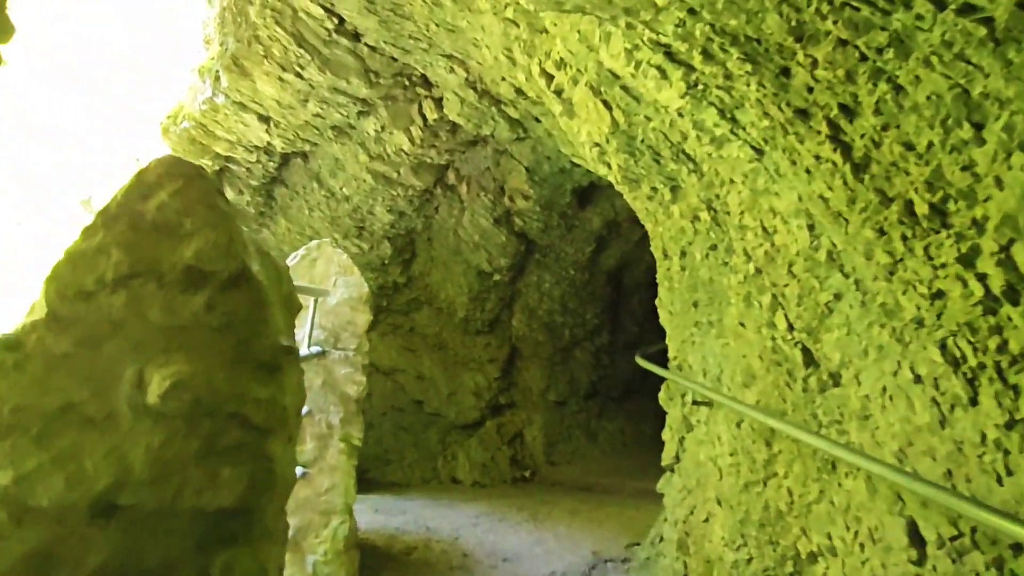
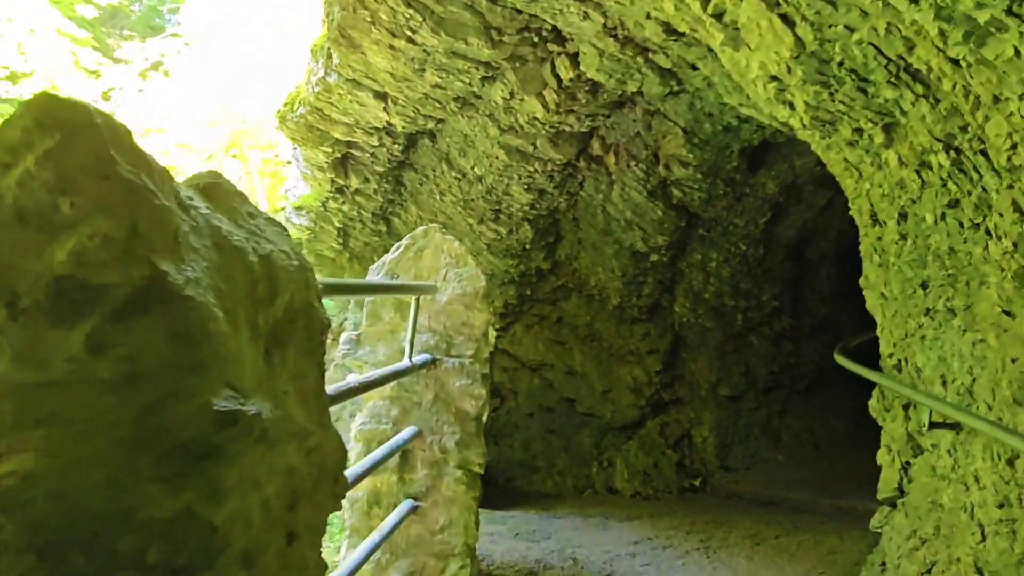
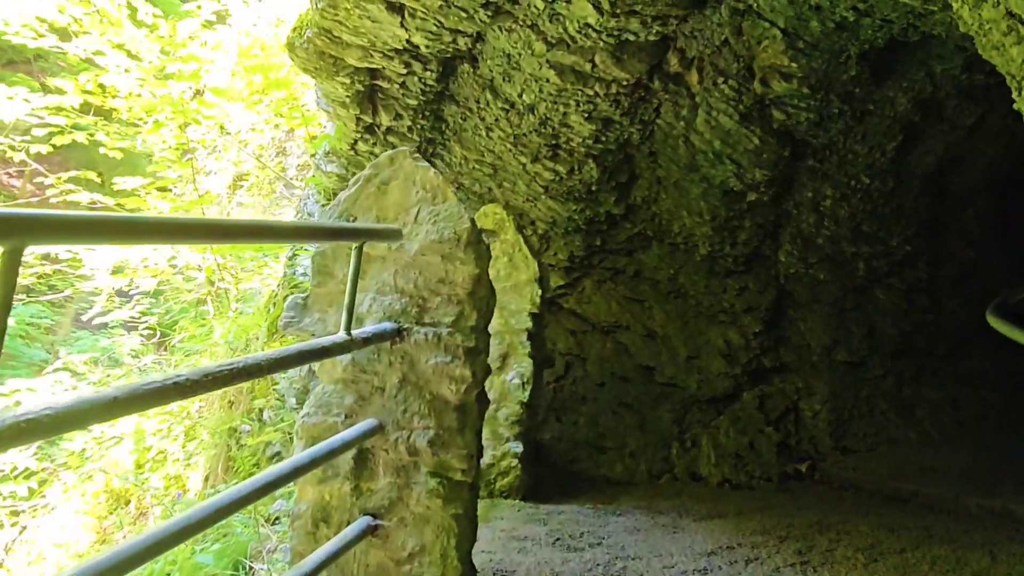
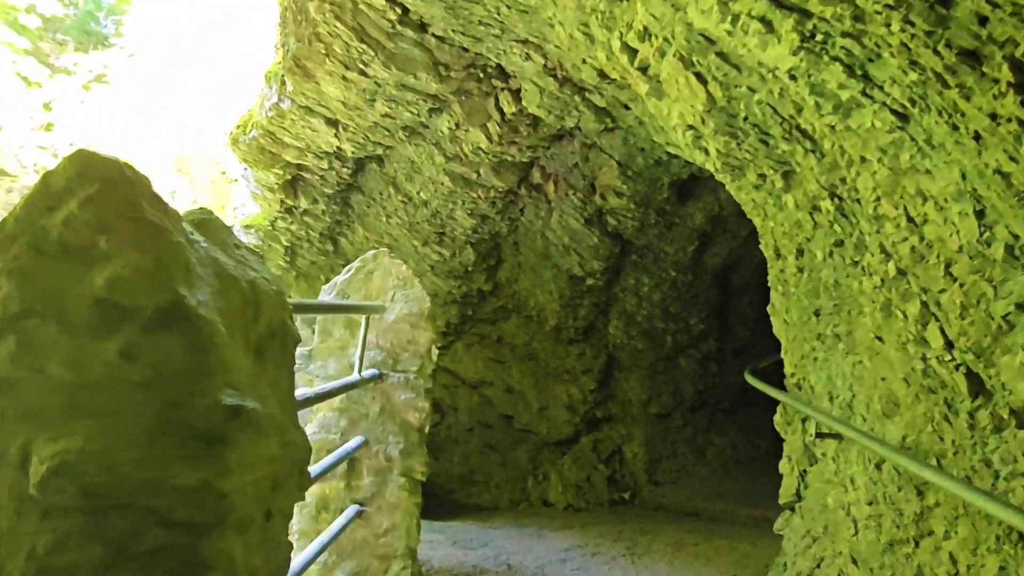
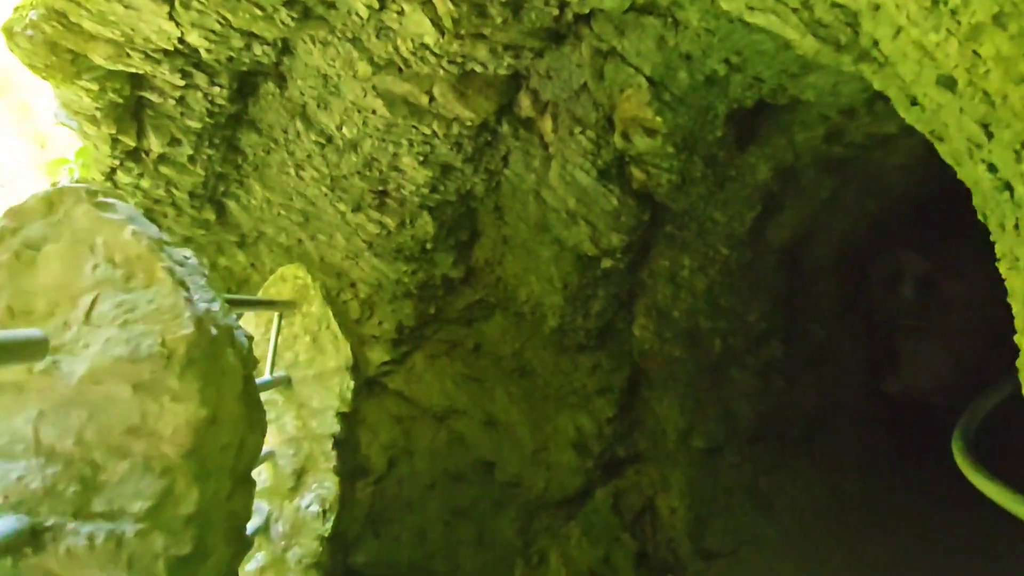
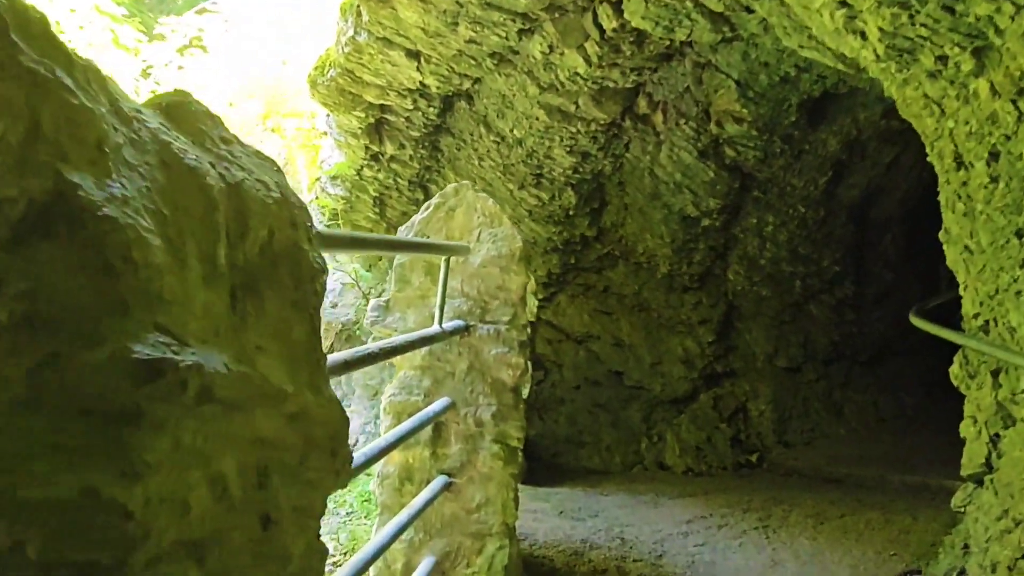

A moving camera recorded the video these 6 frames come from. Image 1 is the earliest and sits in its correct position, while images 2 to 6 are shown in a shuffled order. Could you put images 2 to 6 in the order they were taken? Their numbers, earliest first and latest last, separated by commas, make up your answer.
4, 2, 6, 3, 5
